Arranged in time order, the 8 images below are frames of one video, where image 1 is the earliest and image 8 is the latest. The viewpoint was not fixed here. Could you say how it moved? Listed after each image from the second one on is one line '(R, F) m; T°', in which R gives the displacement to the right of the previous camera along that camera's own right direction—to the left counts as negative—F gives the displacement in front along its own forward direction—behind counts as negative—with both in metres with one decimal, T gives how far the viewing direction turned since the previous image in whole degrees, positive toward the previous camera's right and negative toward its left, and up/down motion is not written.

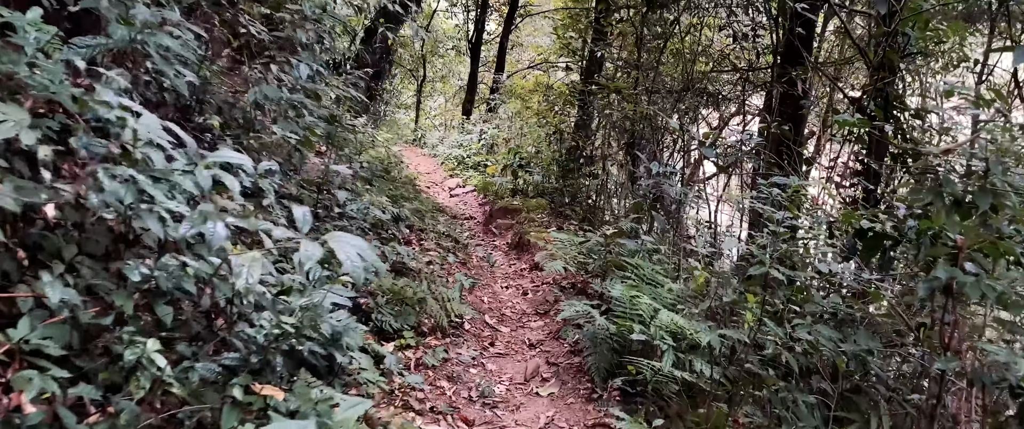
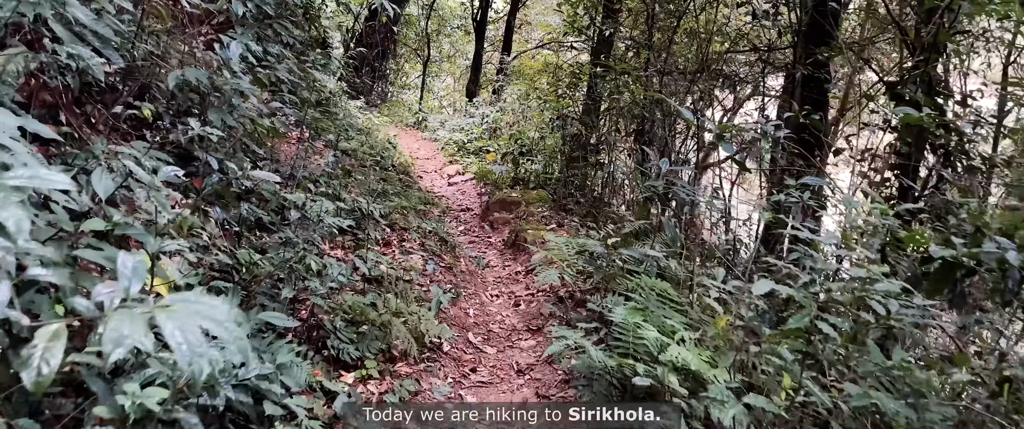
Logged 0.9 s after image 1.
(+0.1, +0.4) m; -1°
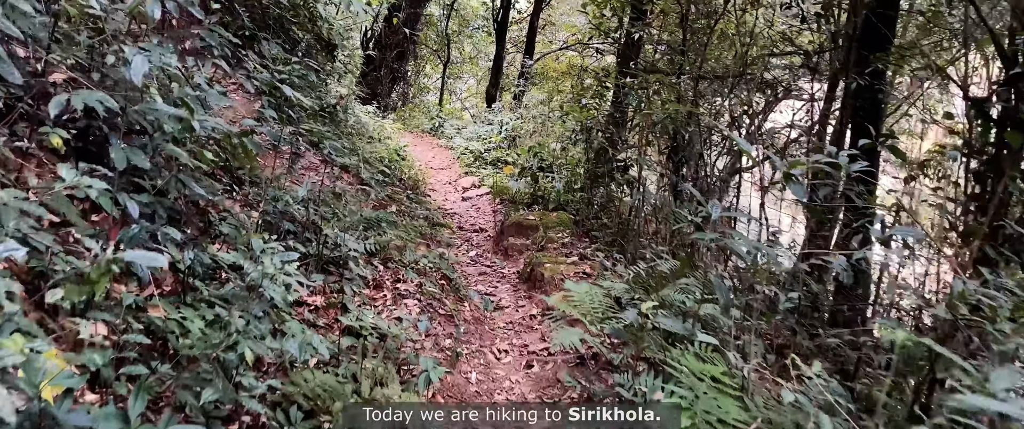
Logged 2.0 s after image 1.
(0.0, +0.5) m; -2°
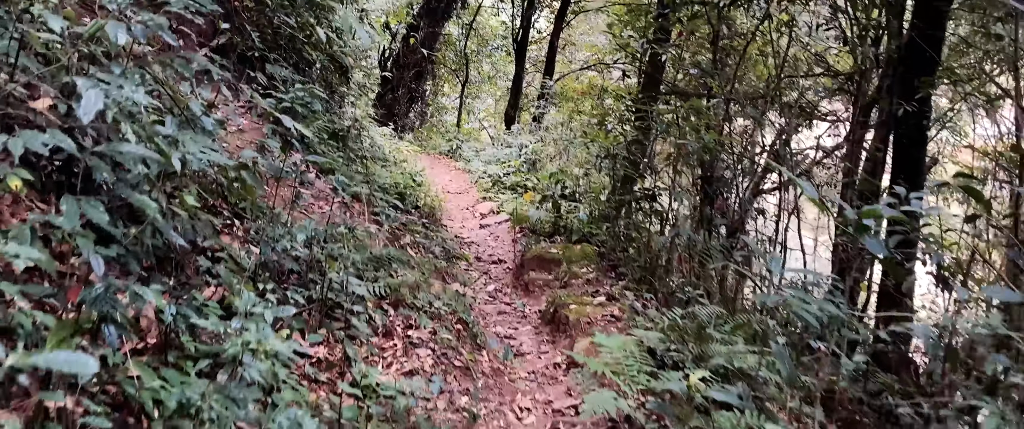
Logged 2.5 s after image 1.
(0.0, +0.3) m; -1°
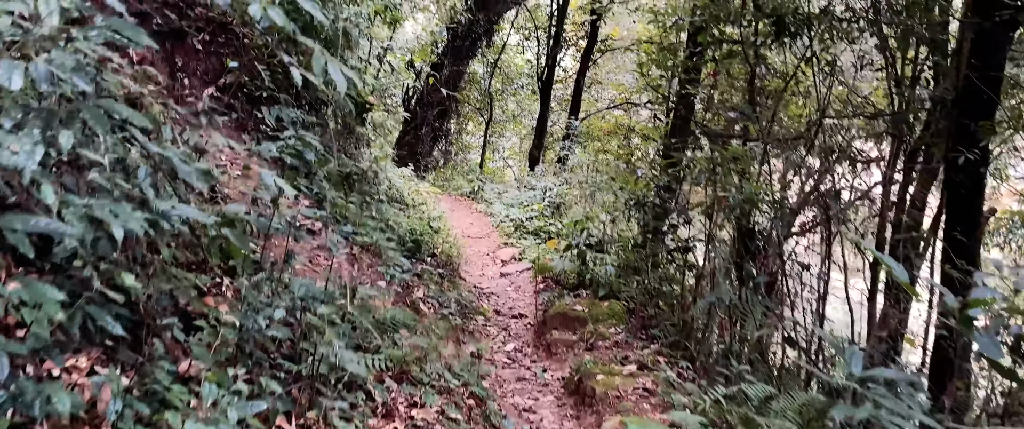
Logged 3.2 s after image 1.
(0.0, +0.3) m; -2°
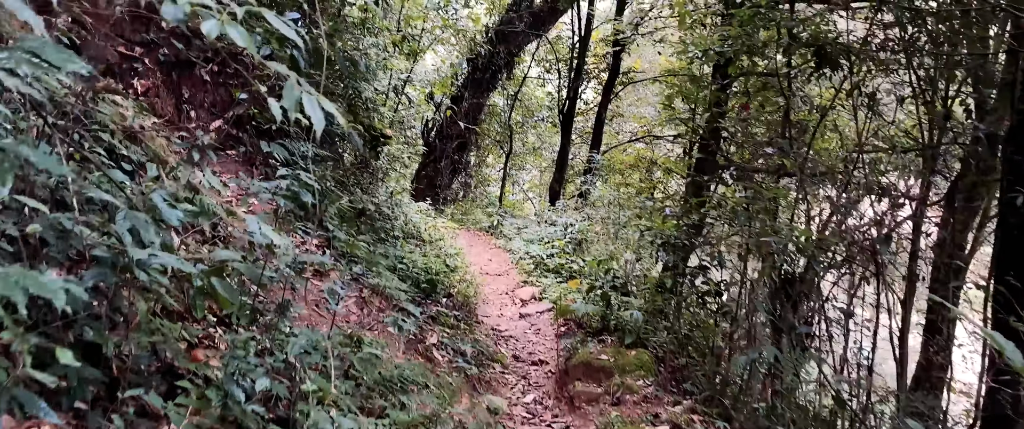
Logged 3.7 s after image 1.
(0.0, +0.2) m; -1°
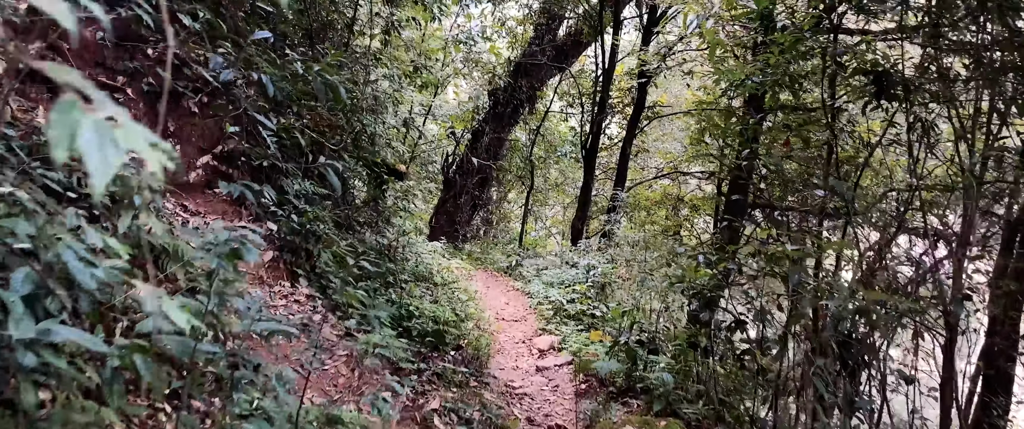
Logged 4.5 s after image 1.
(0.0, +0.4) m; -2°
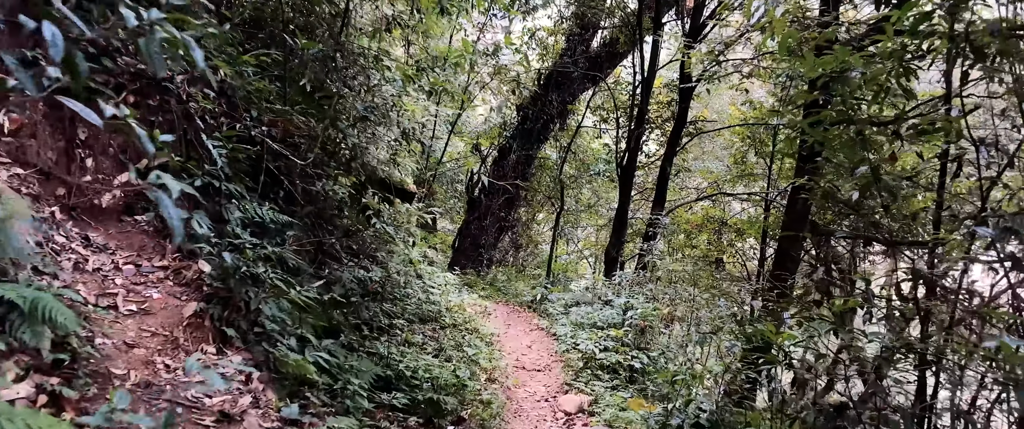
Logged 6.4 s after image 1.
(+0.1, +1.0) m; -2°
